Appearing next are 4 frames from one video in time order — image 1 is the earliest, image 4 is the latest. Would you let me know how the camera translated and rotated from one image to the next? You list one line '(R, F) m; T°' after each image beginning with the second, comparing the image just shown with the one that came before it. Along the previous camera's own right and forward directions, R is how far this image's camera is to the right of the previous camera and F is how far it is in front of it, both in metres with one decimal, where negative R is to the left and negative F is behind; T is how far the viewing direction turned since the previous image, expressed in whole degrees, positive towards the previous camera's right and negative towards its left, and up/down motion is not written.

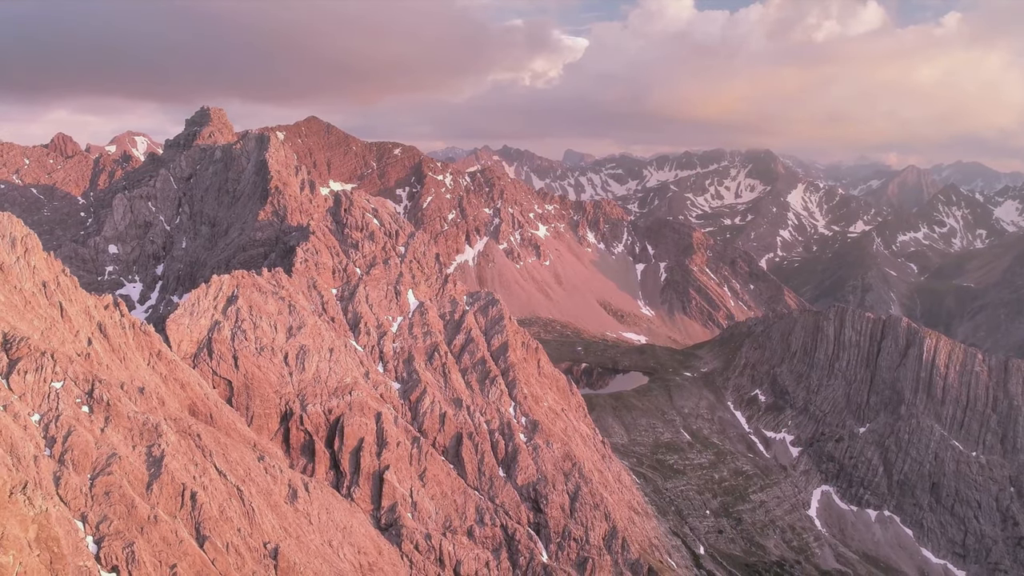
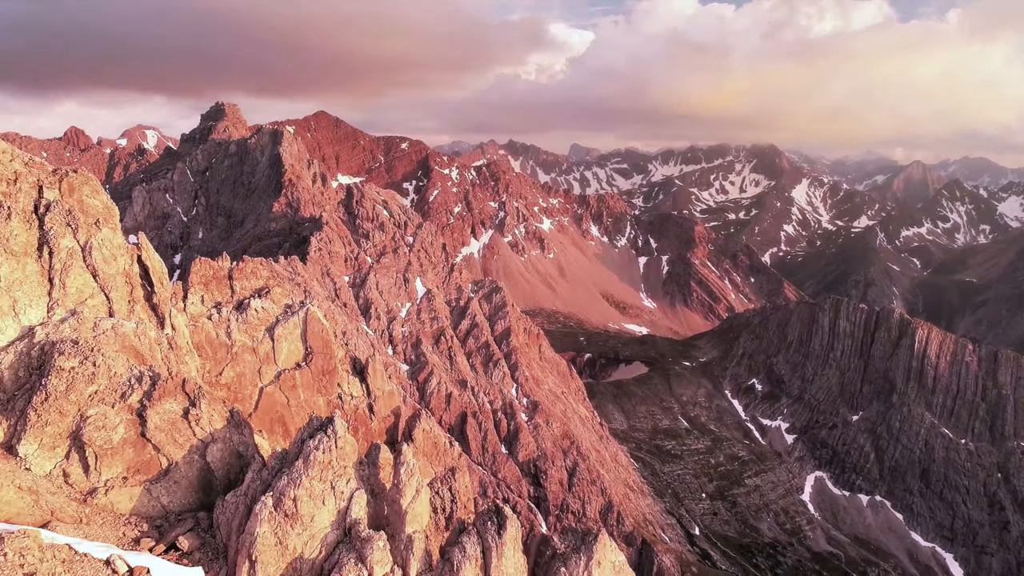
(+0.9, -10.0) m; -1°
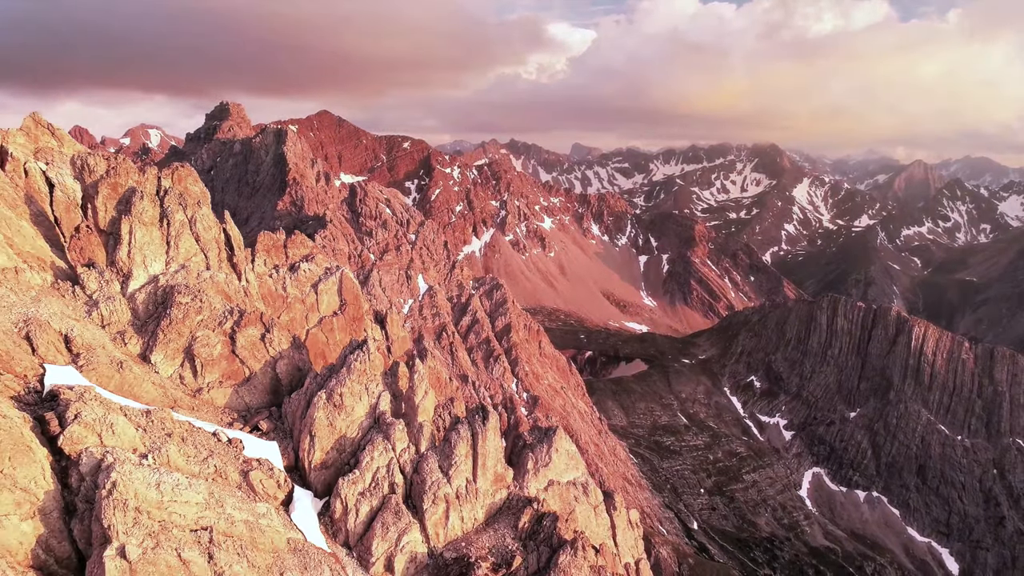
(+0.4, -3.6) m; 0°
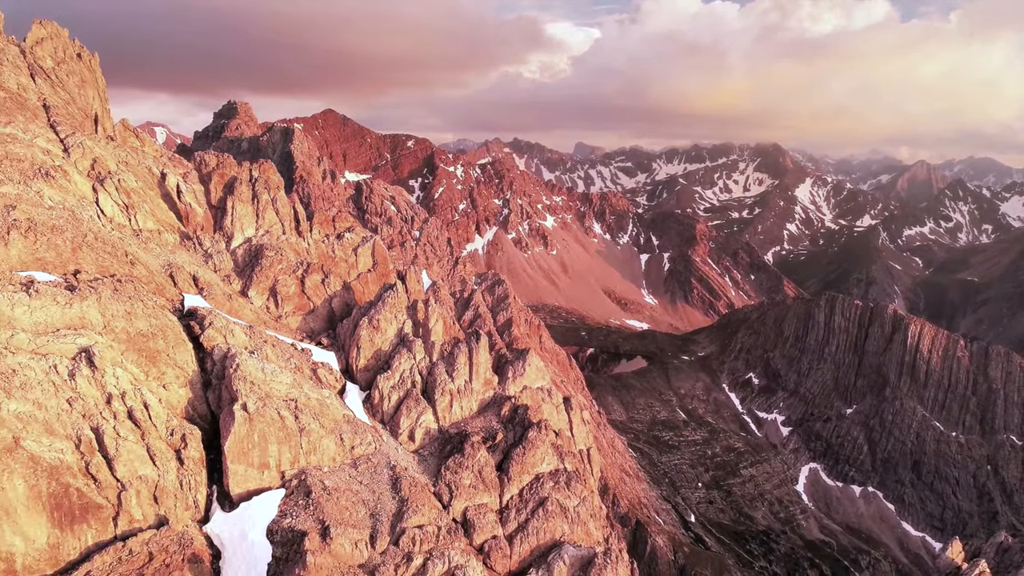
(+0.5, -5.2) m; 0°
